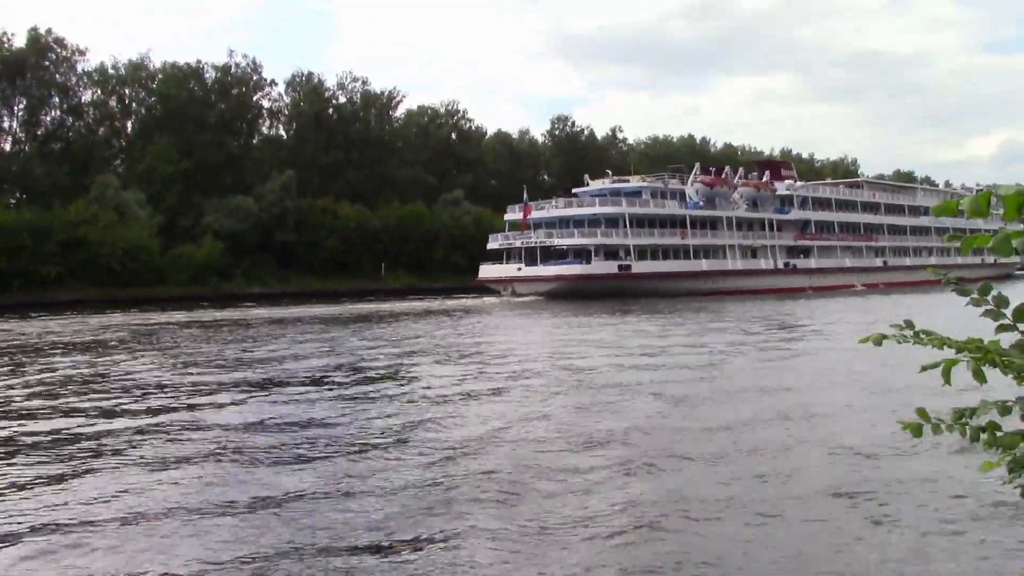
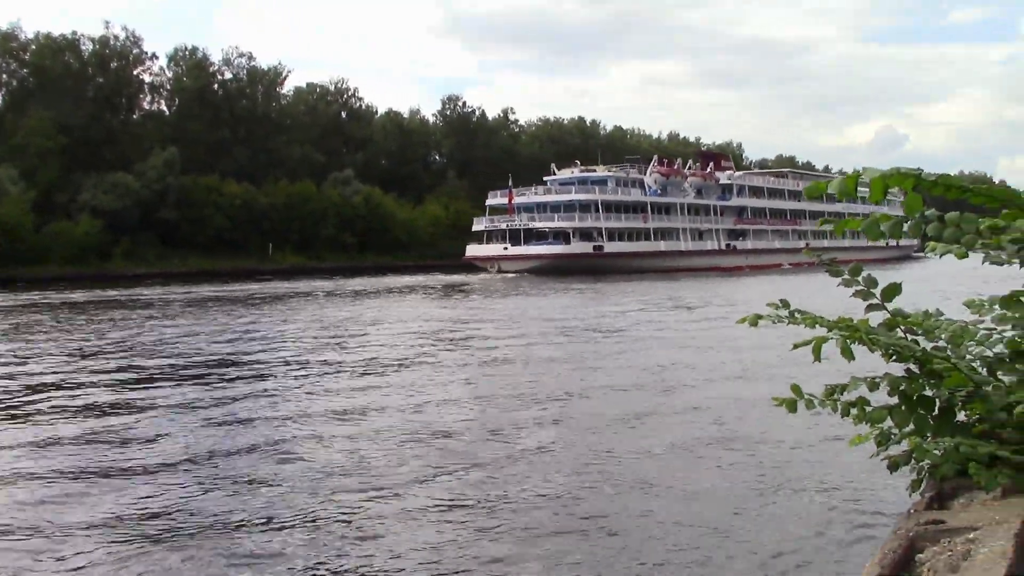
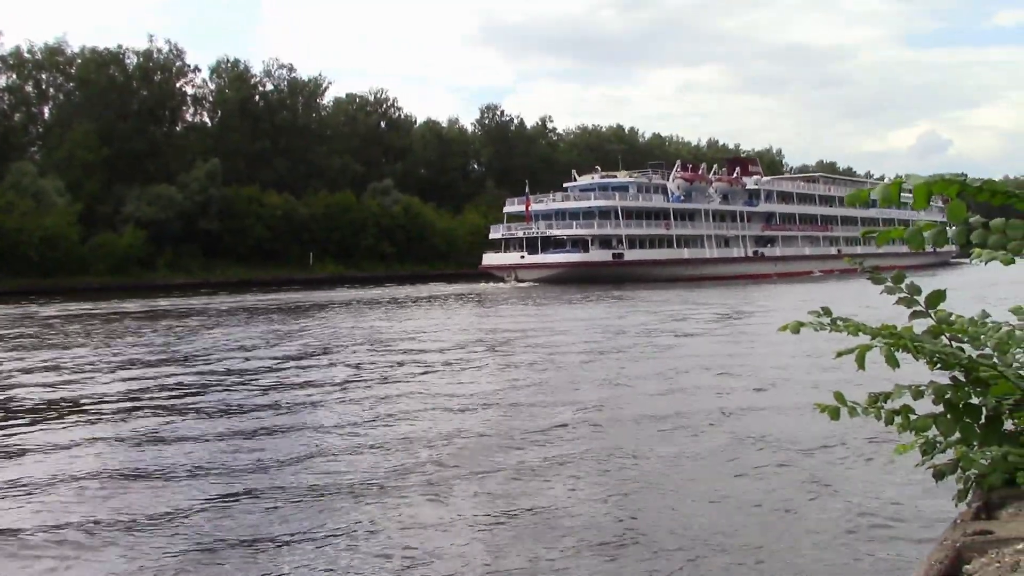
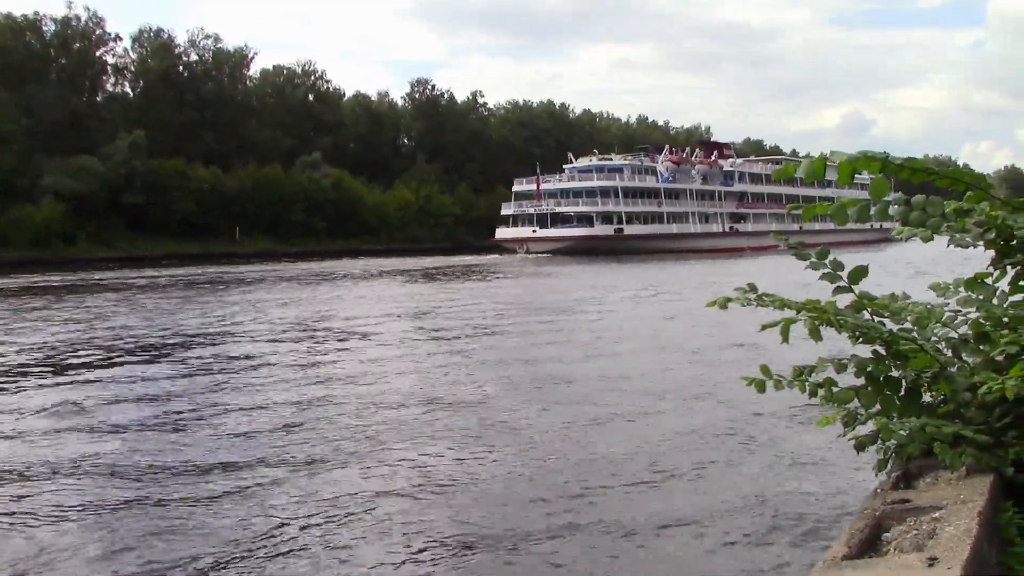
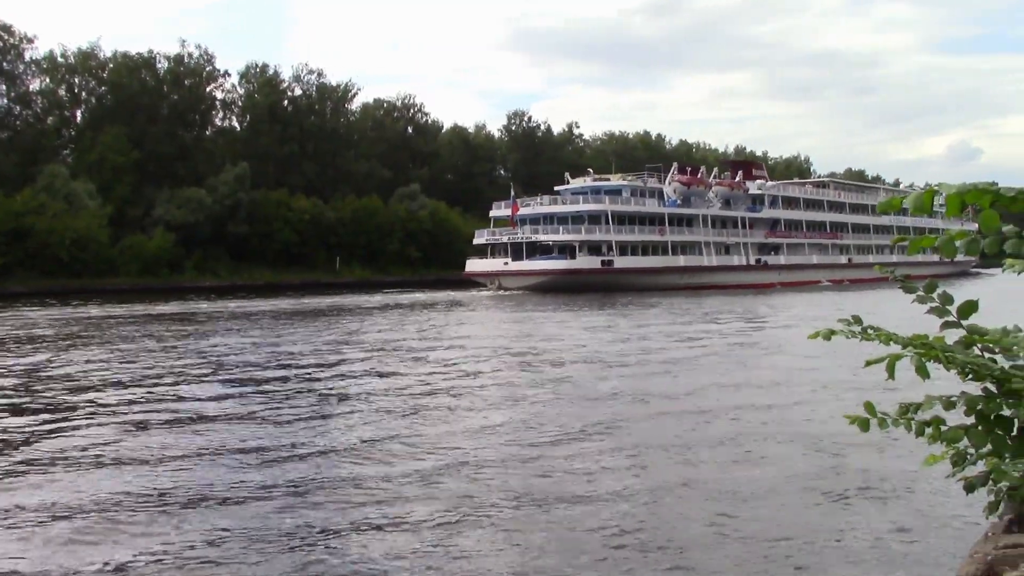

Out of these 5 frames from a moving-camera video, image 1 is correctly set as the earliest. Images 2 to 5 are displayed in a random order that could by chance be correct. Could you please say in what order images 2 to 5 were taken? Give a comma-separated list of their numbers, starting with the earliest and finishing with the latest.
5, 3, 2, 4
